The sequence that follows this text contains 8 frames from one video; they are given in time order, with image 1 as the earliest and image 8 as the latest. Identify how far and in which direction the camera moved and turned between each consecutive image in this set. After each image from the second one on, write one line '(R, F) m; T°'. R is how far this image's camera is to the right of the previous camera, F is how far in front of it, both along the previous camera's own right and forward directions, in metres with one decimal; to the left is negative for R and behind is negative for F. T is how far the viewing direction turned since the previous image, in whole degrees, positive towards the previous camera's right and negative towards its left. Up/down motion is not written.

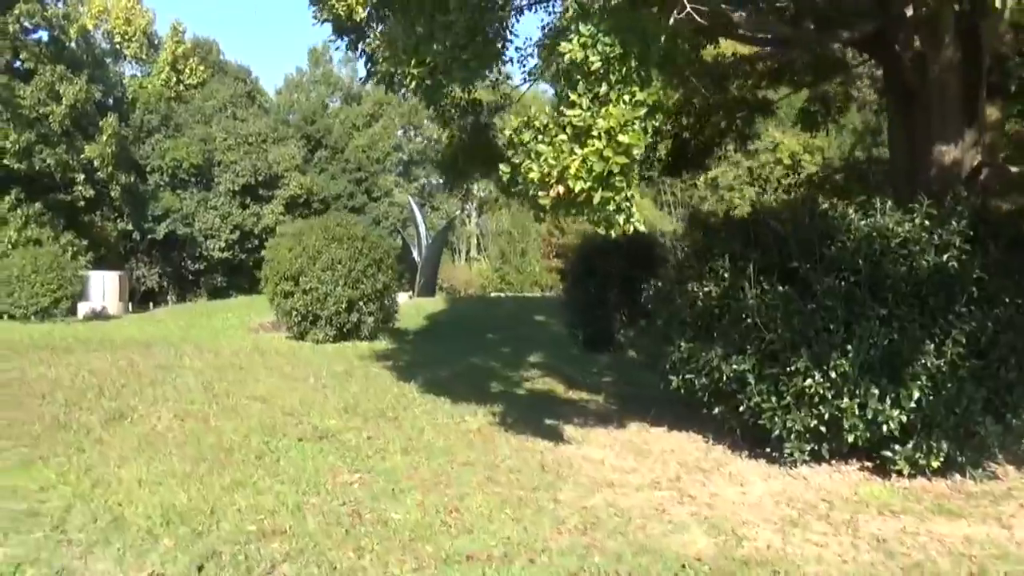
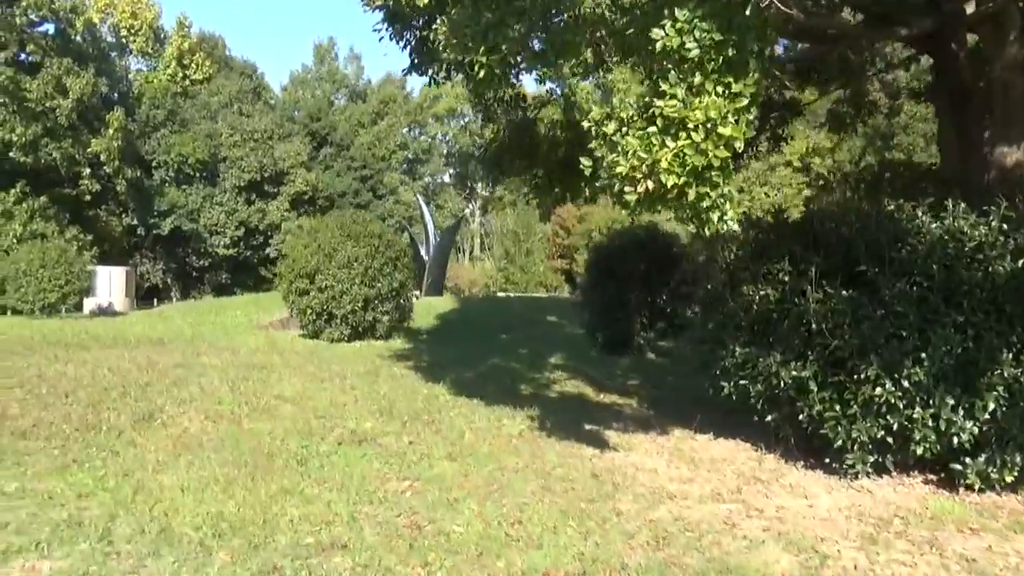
(-0.4, +0.3) m; 0°
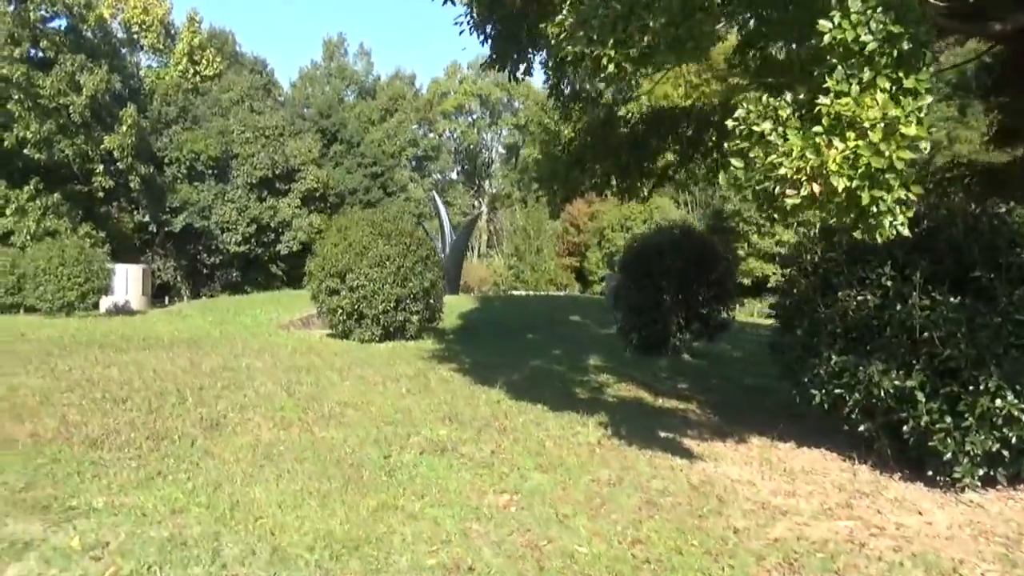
(-0.7, +0.3) m; 0°
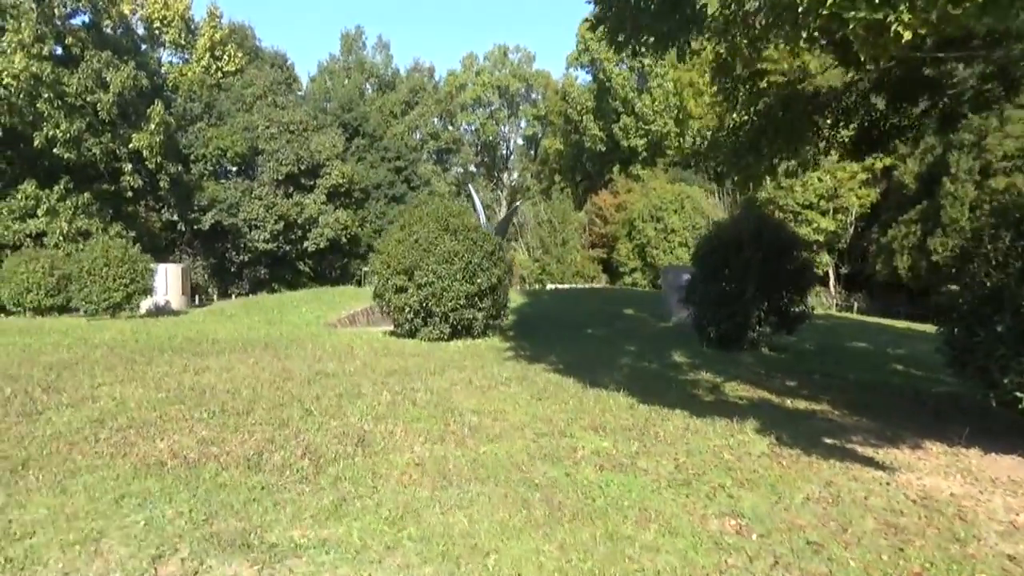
(-1.4, +0.6) m; 0°
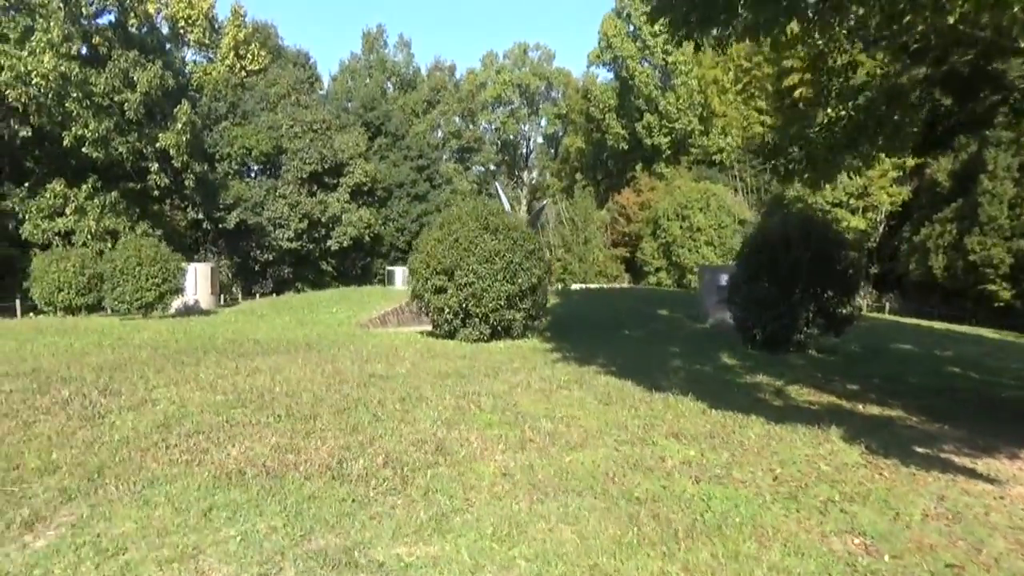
(-0.6, +0.2) m; -1°
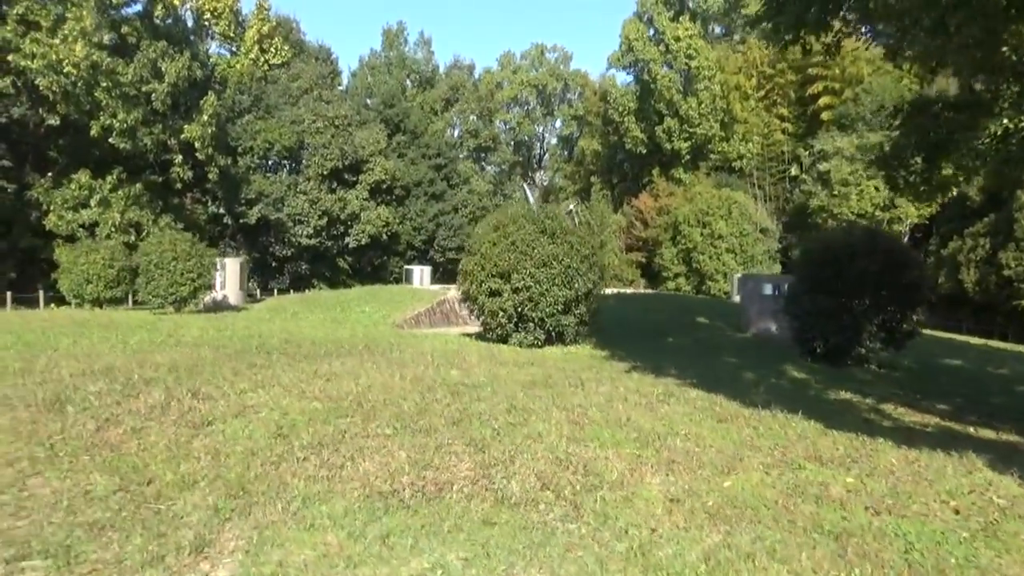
(-1.2, +0.3) m; 0°
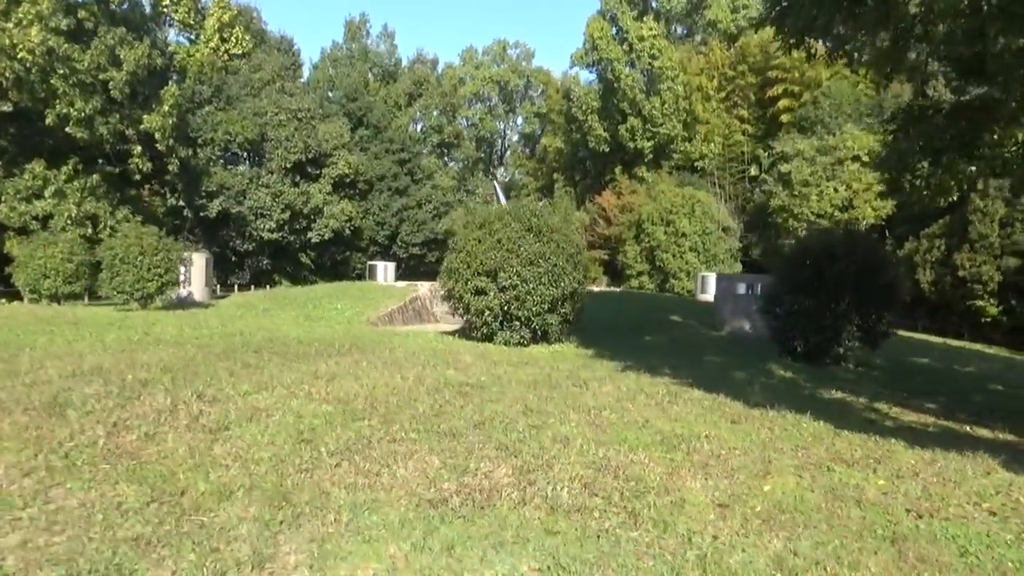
(-0.6, +0.1) m; +3°
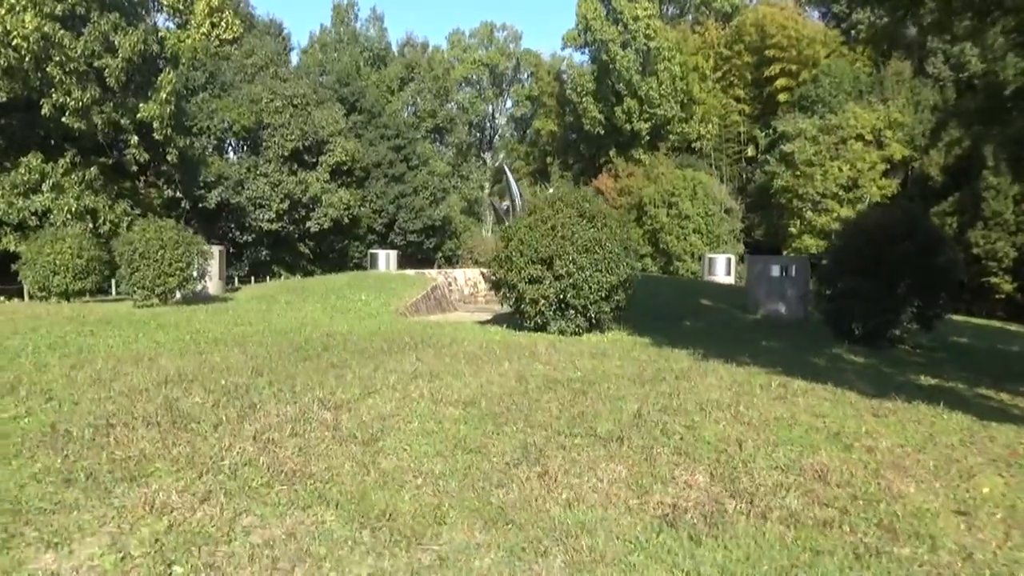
(-1.5, +0.5) m; +2°
